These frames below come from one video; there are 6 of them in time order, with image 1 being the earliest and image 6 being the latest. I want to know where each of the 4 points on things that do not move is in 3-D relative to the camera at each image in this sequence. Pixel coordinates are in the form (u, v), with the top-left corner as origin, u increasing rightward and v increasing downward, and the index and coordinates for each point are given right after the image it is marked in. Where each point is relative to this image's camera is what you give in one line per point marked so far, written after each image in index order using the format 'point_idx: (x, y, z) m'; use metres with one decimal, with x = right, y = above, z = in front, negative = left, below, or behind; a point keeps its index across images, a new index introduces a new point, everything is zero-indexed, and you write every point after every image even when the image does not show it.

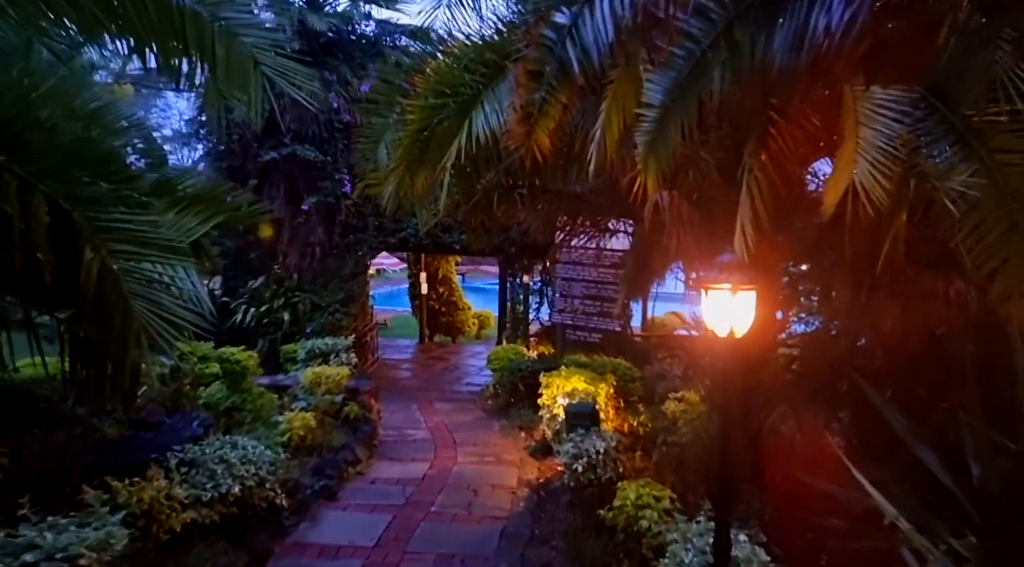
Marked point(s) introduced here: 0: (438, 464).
0: (-0.5, -1.3, +5.2) m
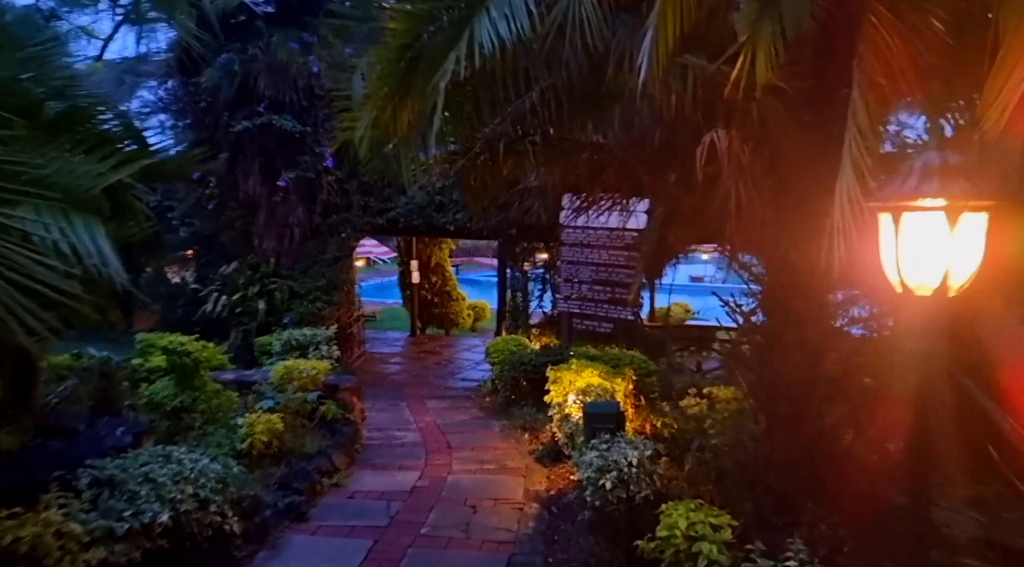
0: (-0.5, -1.2, +4.4) m
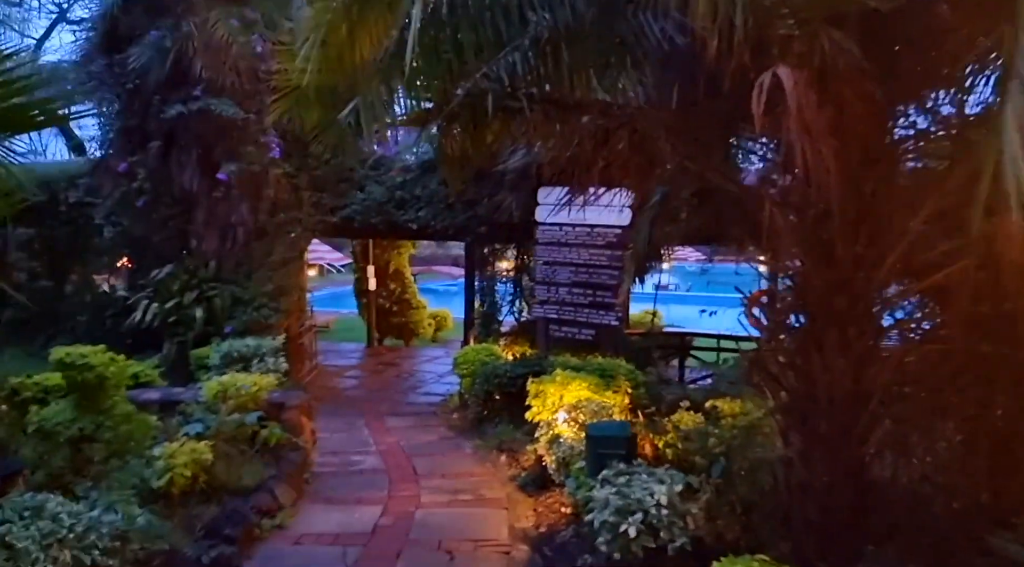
0: (-0.6, -1.2, +3.7) m
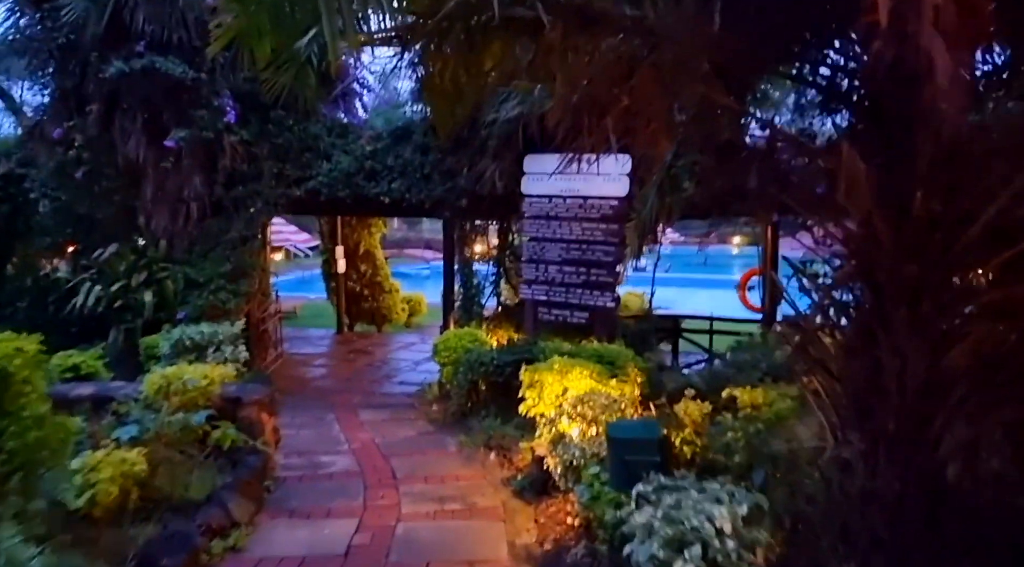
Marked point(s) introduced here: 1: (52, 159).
0: (-0.6, -1.1, +3.2) m
1: (-4.3, +1.2, +6.5) m
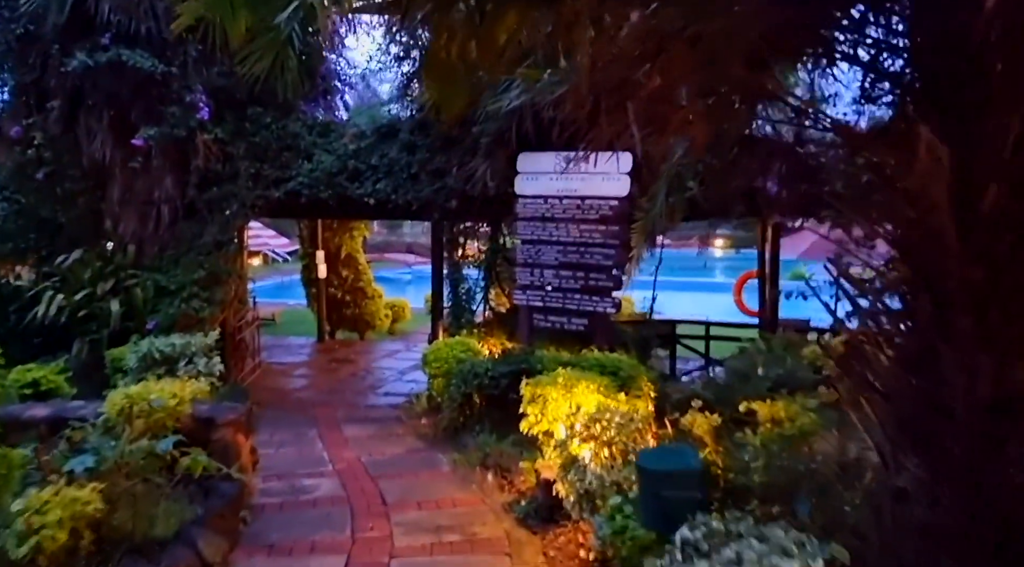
0: (-0.6, -1.1, +2.8) m
1: (-4.4, +1.1, +6.1) m
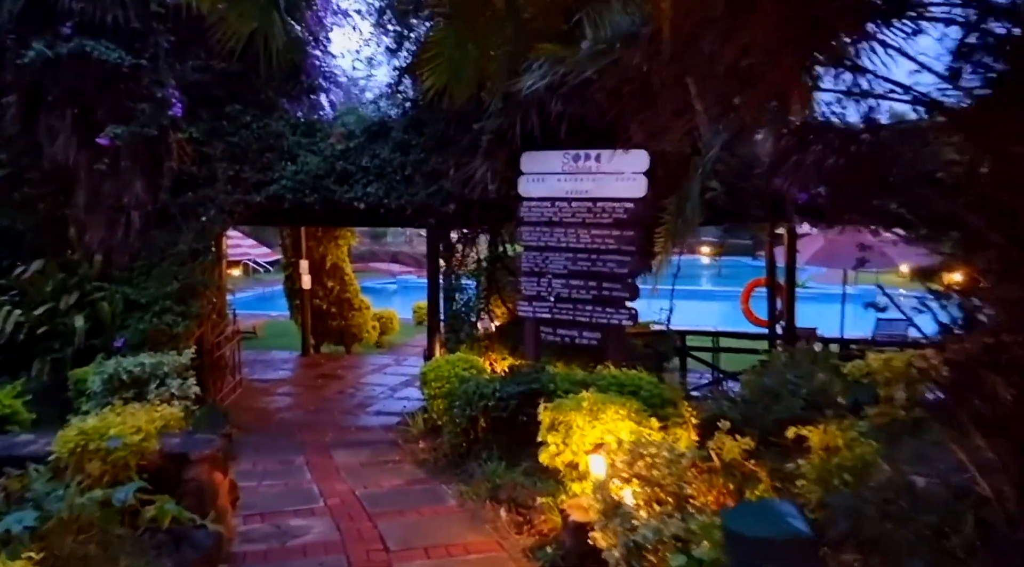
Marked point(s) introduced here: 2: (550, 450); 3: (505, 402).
0: (-0.5, -1.2, +2.4) m
1: (-4.4, +1.0, +5.6) m
2: (+0.2, -0.7, +3.2) m
3: (0.0, -0.7, +4.2) m
